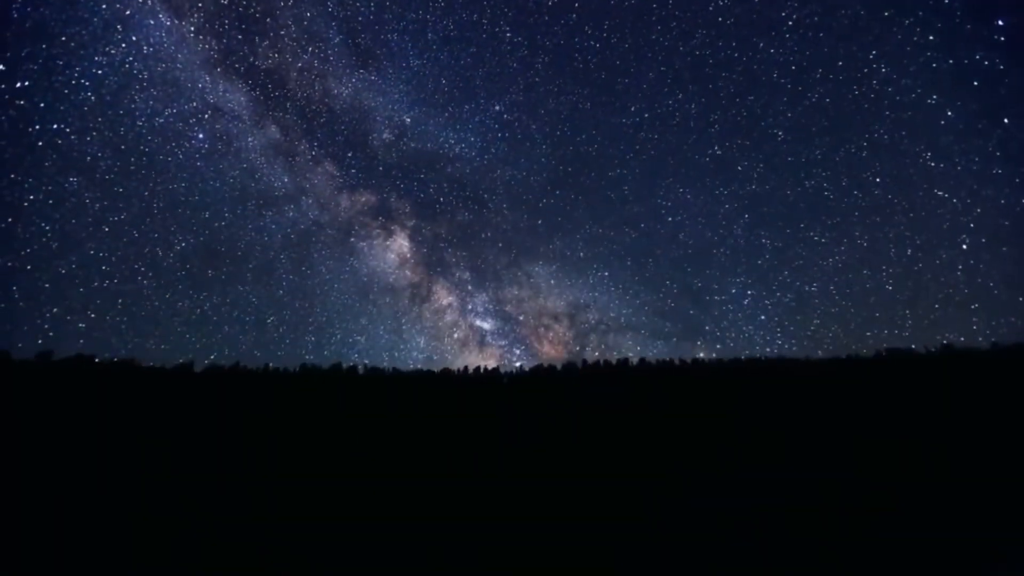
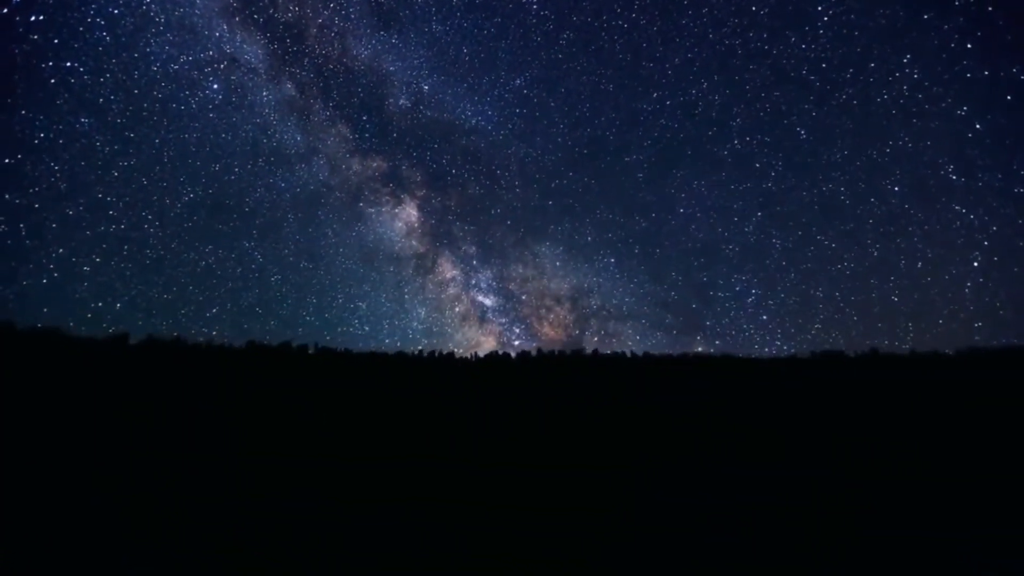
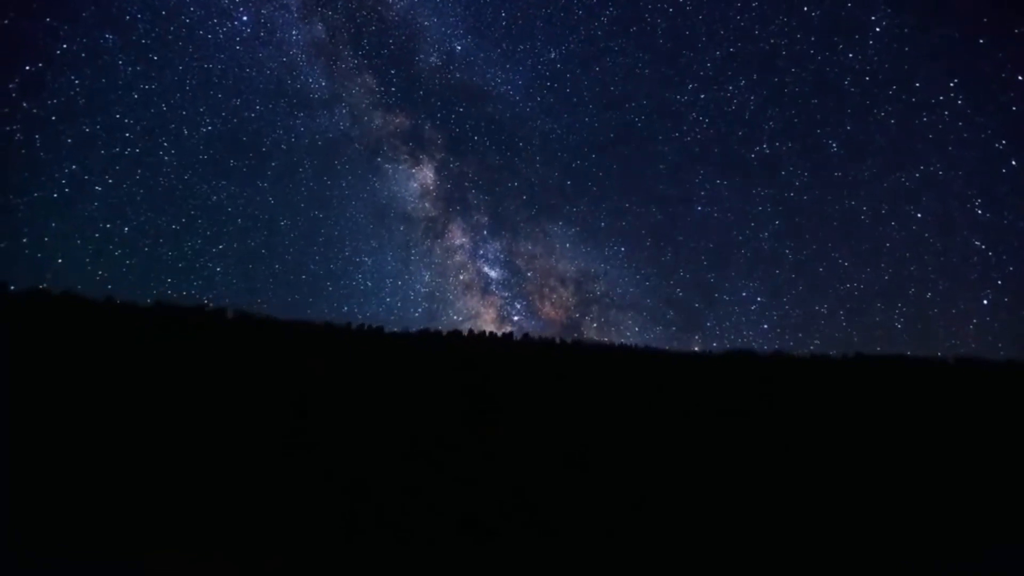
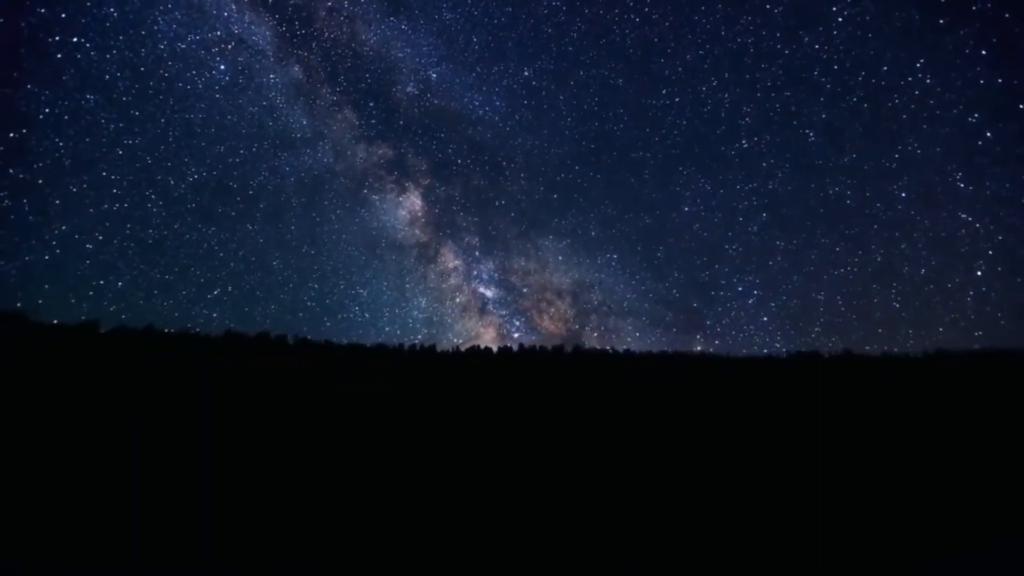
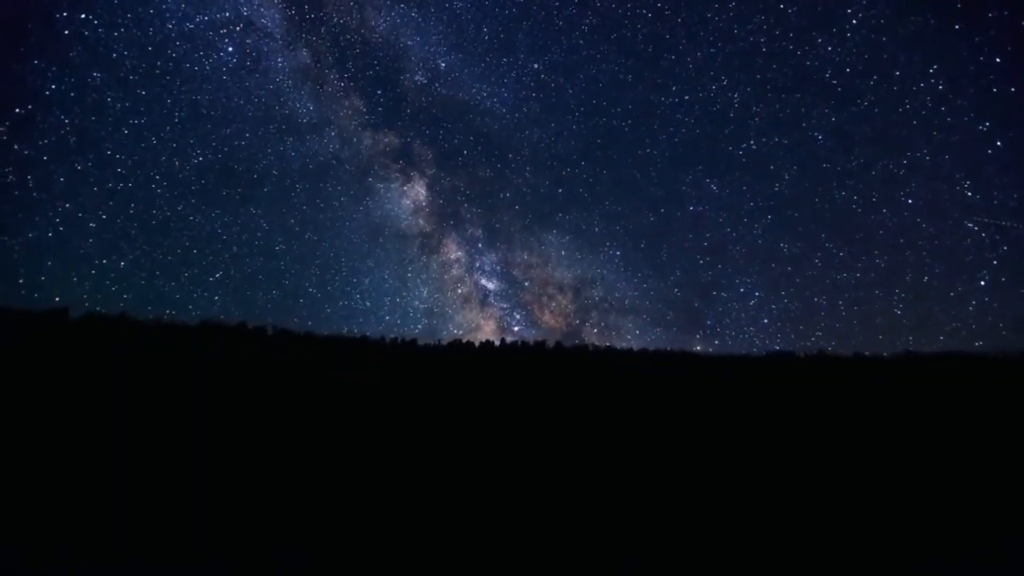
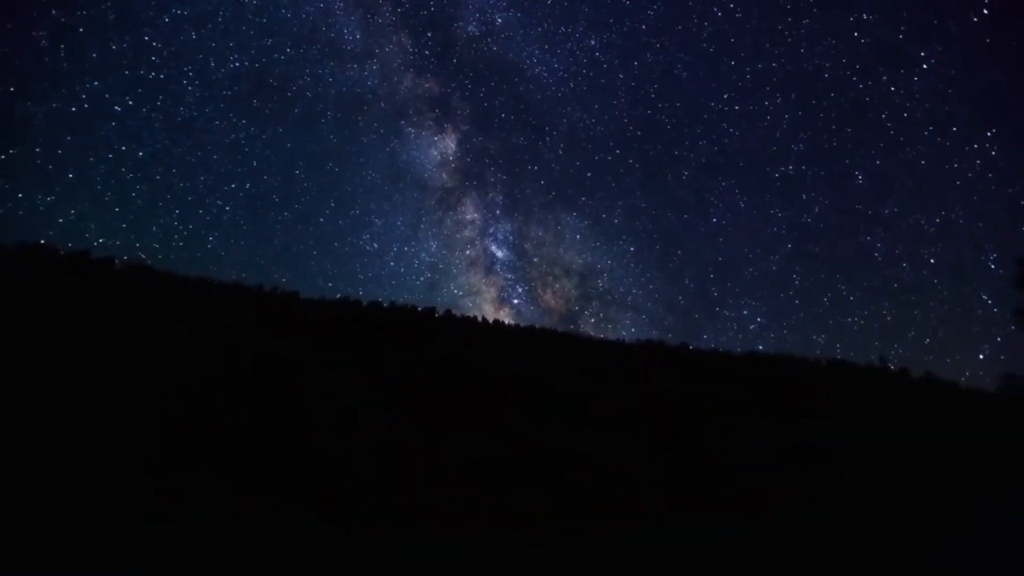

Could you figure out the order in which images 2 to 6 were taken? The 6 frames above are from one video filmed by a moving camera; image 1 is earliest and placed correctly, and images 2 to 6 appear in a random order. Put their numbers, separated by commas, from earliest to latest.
2, 4, 5, 3, 6
